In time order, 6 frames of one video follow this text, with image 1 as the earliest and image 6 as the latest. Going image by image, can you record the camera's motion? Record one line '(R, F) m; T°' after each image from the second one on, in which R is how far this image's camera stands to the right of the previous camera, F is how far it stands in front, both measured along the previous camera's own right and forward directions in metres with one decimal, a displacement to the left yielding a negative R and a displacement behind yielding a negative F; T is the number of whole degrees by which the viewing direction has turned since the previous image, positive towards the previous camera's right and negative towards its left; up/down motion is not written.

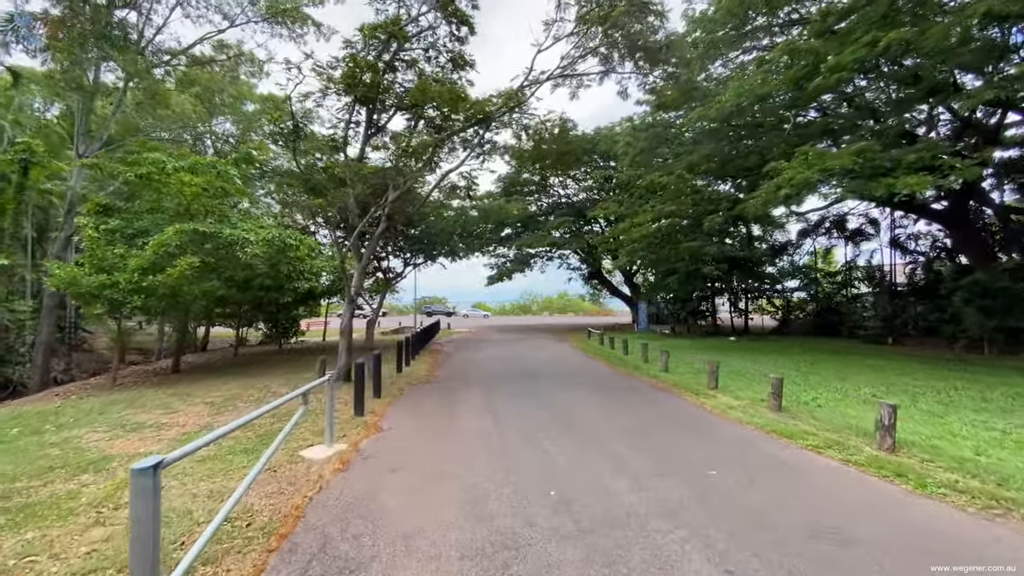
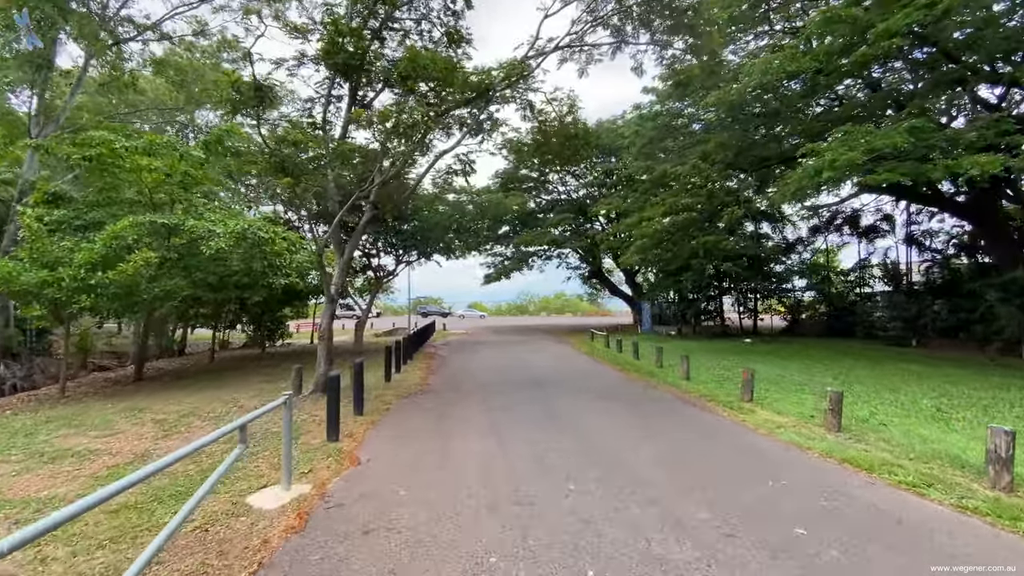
(-0.2, +1.6) m; +1°
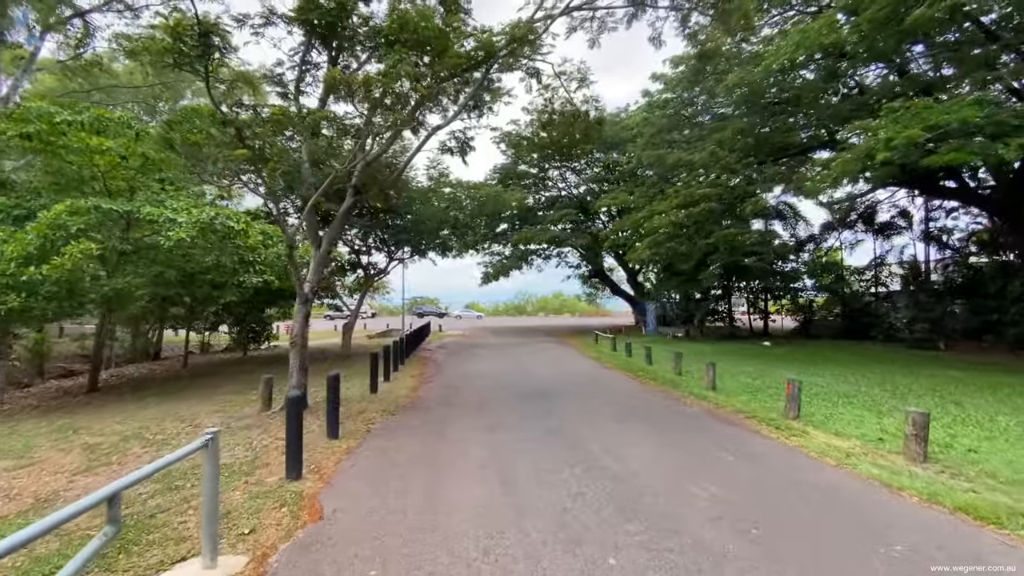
(-0.2, +1.6) m; 0°
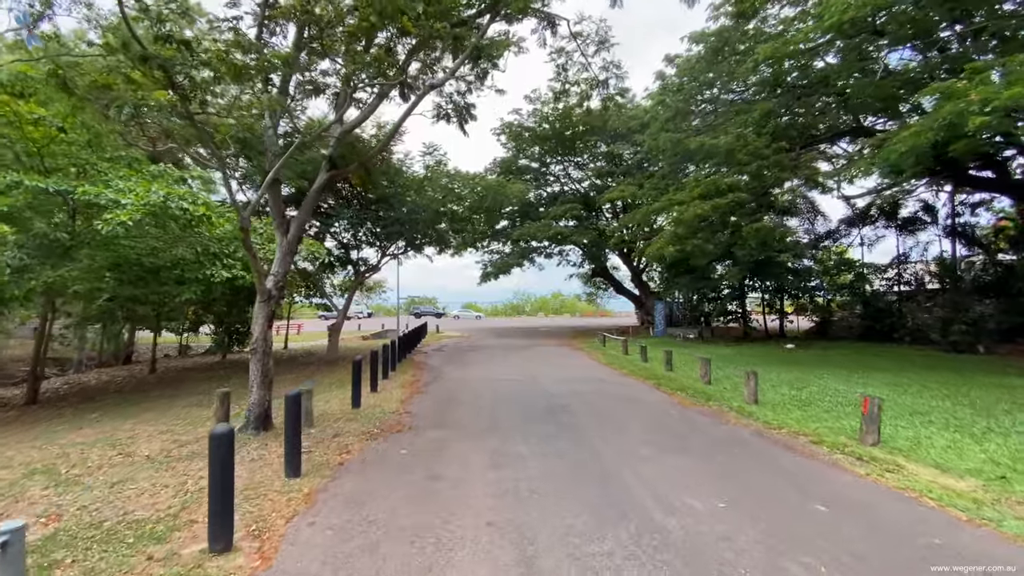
(-0.2, +1.7) m; 0°
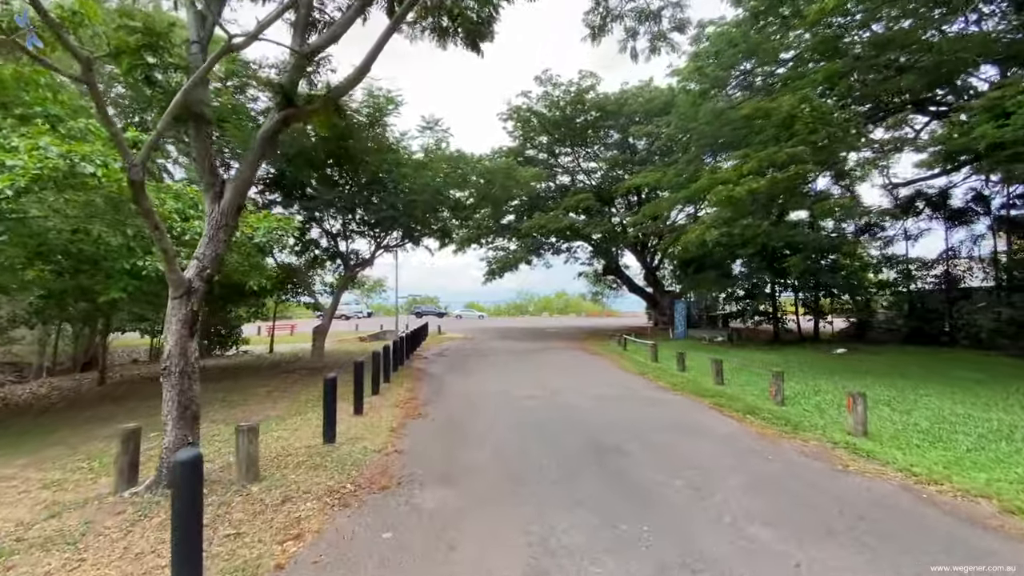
(-0.4, +2.5) m; 0°
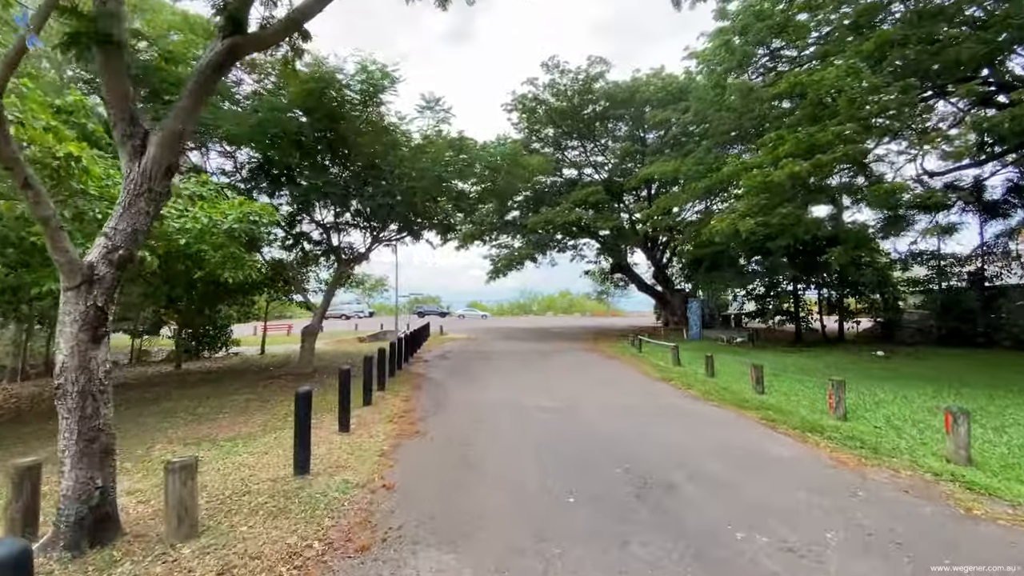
(-0.2, +1.4) m; 0°
